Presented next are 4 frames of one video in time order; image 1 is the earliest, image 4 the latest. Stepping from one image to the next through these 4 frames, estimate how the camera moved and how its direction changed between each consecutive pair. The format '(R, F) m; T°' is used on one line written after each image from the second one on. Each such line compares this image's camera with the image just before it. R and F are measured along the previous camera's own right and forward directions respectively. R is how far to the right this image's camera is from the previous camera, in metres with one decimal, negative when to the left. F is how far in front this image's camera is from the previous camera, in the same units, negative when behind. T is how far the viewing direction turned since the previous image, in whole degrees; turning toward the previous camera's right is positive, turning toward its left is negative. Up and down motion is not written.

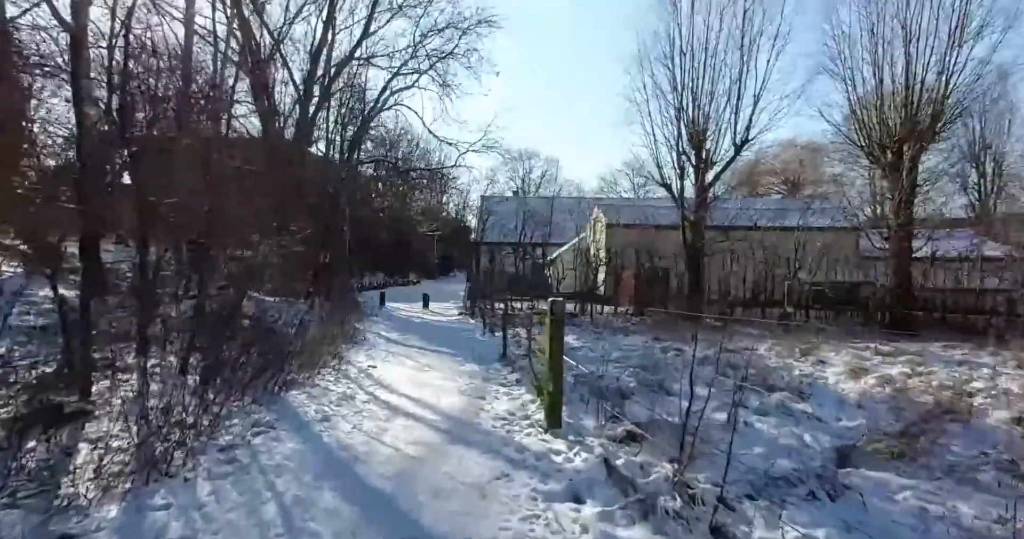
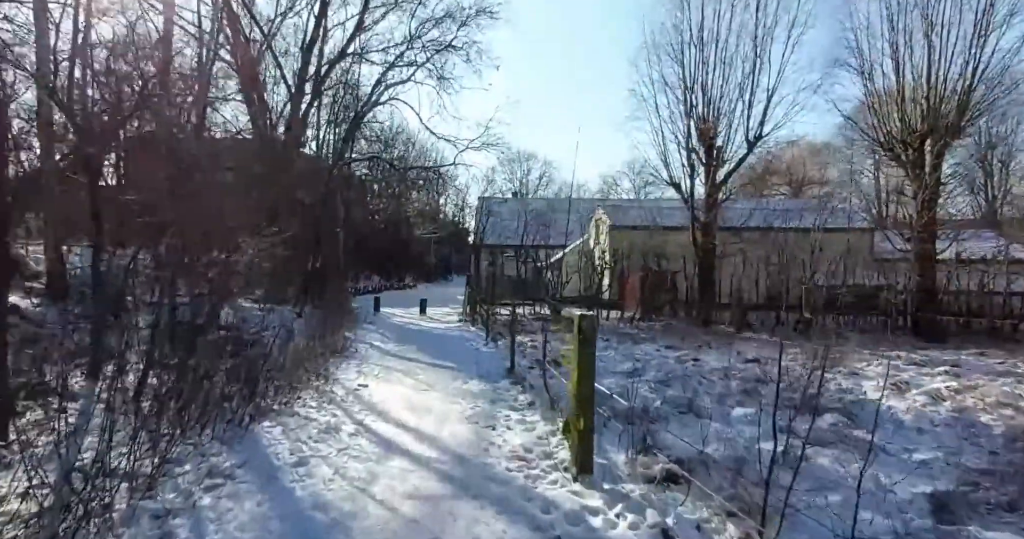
(-0.2, +1.0) m; 0°
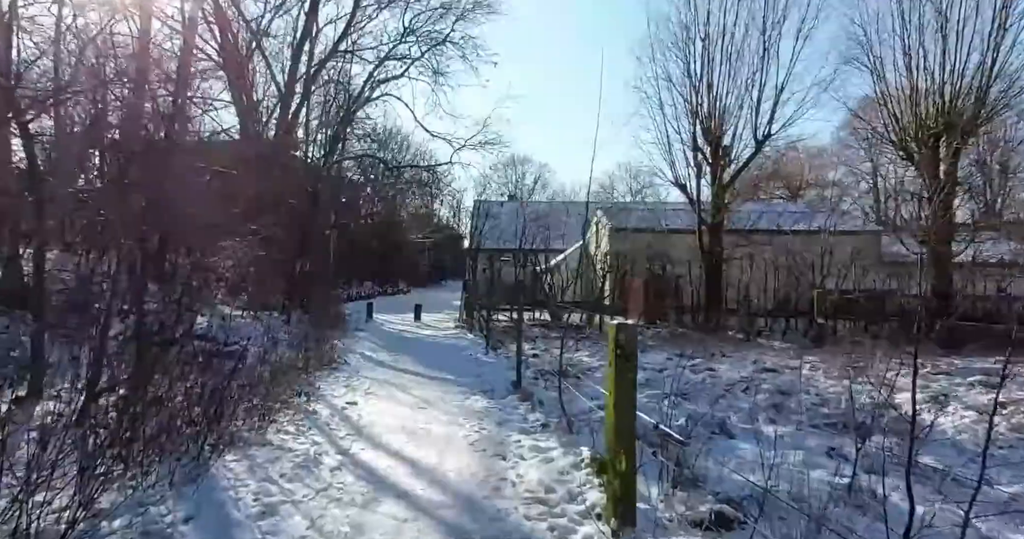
(-0.2, +0.8) m; +1°
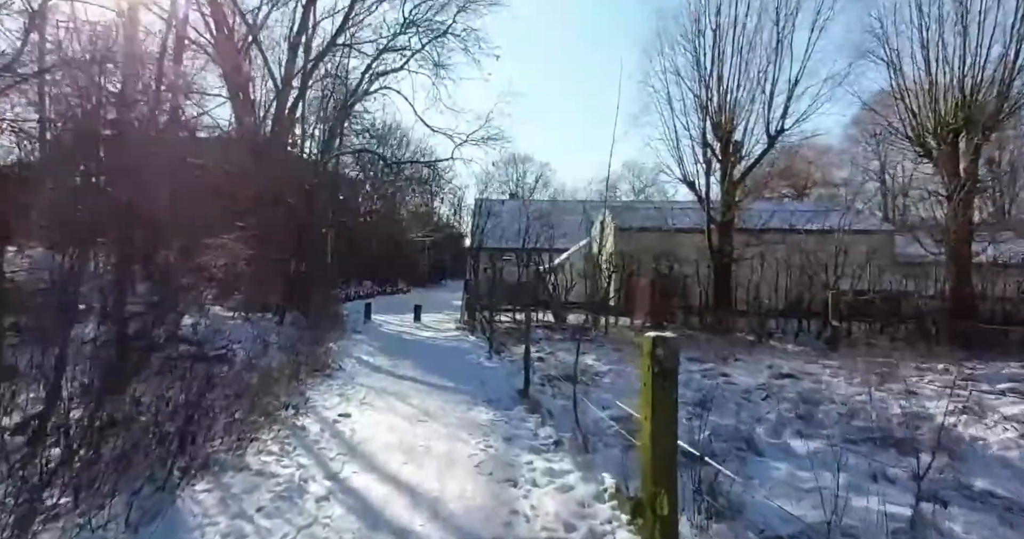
(-0.1, +0.5) m; 0°
